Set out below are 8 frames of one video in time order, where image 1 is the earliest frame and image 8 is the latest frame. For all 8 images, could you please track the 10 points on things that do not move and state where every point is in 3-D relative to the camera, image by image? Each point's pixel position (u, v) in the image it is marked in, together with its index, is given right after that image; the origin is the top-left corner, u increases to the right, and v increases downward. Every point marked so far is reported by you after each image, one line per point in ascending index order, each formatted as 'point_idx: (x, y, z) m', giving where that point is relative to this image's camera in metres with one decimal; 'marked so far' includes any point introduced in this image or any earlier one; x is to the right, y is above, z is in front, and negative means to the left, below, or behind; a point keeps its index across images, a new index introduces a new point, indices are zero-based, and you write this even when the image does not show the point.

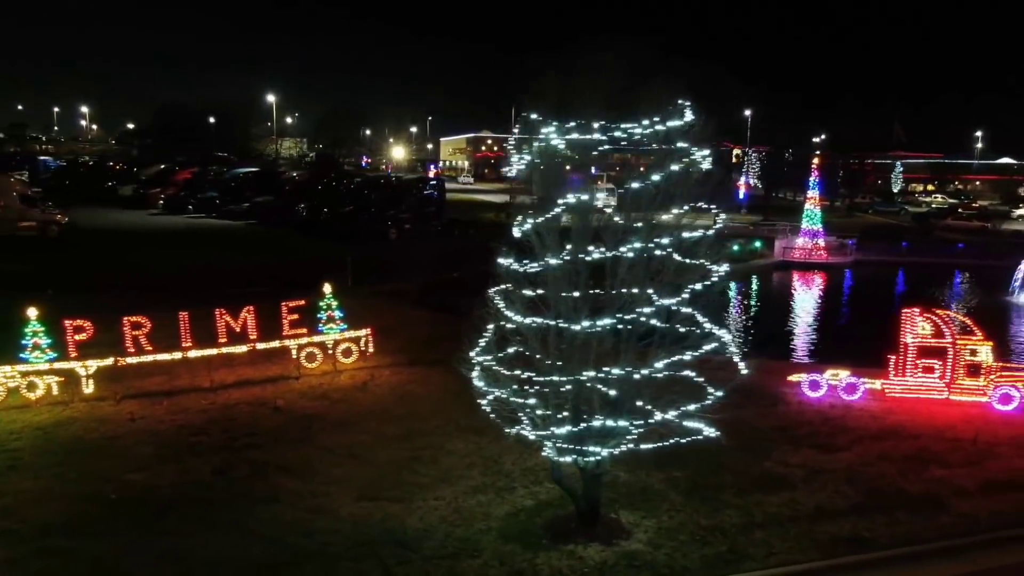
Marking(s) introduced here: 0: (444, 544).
0: (-0.6, -2.1, +7.0) m
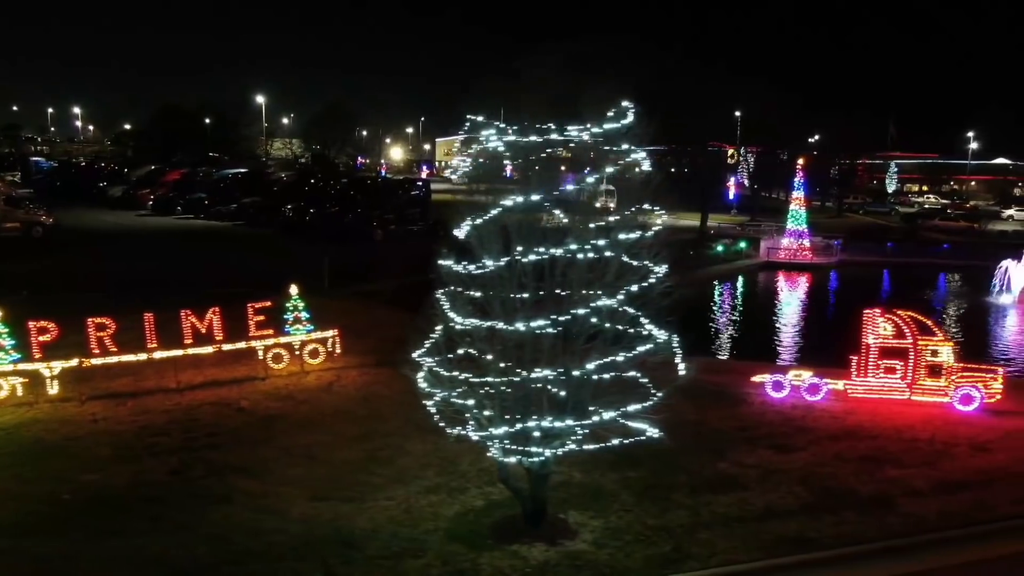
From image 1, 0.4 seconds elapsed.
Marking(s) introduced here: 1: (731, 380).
0: (-1.0, -2.1, +7.1) m
1: (+2.9, -1.2, +11.1) m
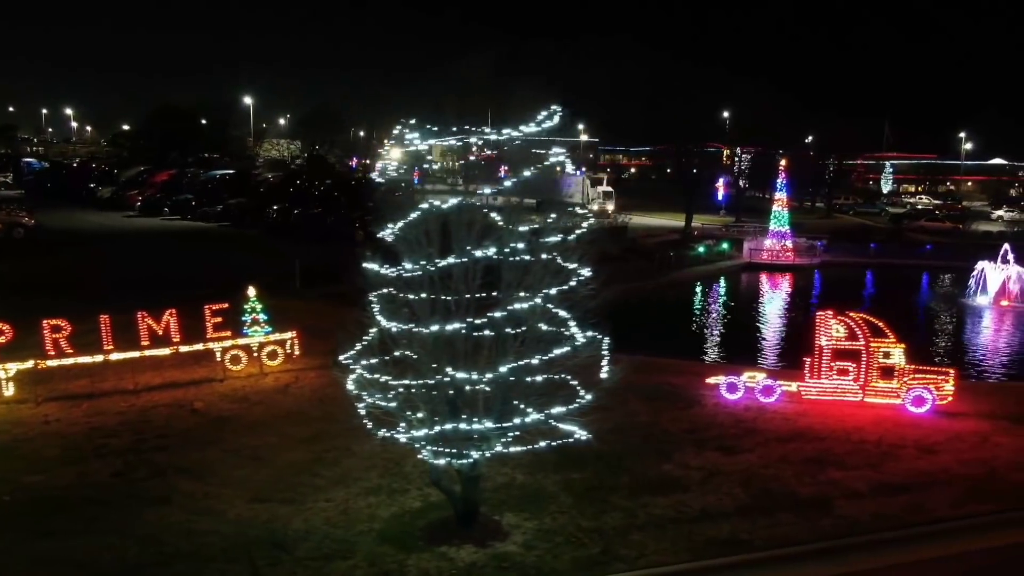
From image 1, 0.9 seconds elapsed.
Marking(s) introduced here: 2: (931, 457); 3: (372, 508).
0: (-1.6, -2.2, +7.1) m
1: (+2.3, -1.3, +11.1) m
2: (+4.6, -1.8, +9.1) m
3: (-1.3, -2.0, +7.8) m
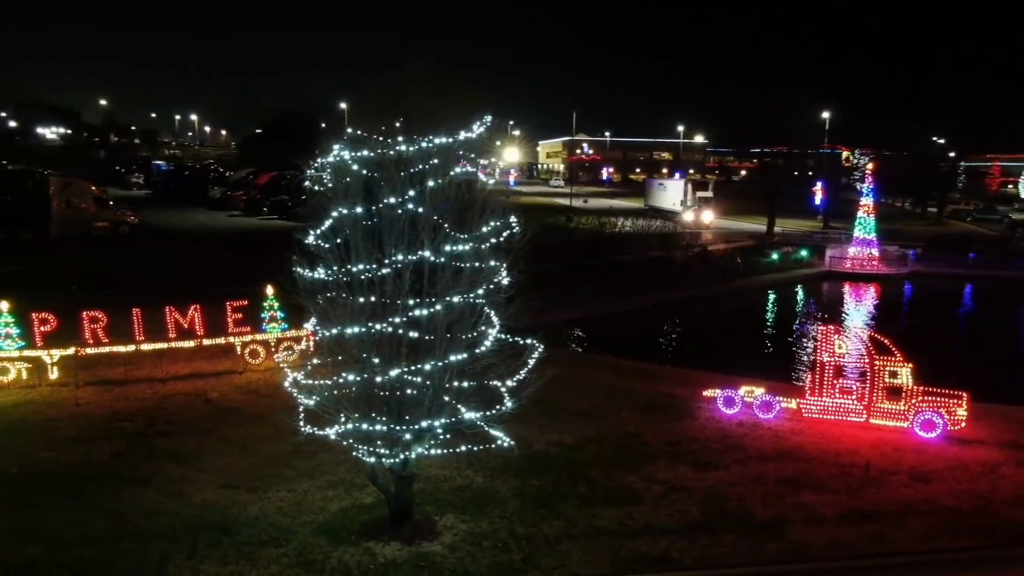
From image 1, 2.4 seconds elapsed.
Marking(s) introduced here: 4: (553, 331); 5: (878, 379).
0: (-2.2, -2.2, +7.5) m
1: (+2.3, -1.4, +10.9) m
2: (+4.2, -2.0, +8.5) m
3: (-1.8, -2.1, +8.1) m
4: (+0.8, -0.8, +16.1) m
5: (+4.3, -1.1, +9.8) m
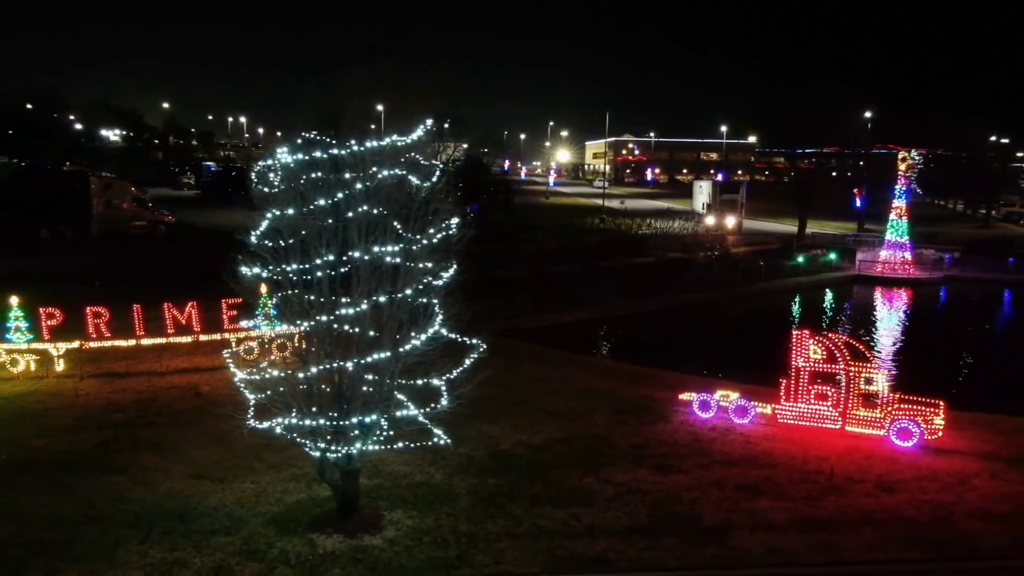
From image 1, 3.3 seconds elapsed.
0: (-2.7, -2.2, +7.8) m
1: (+2.0, -1.4, +10.9) m
2: (+3.7, -2.1, +8.4) m
3: (-2.3, -2.1, +8.4) m
4: (+0.9, -0.9, +16.1) m
5: (+3.9, -1.1, +9.7) m
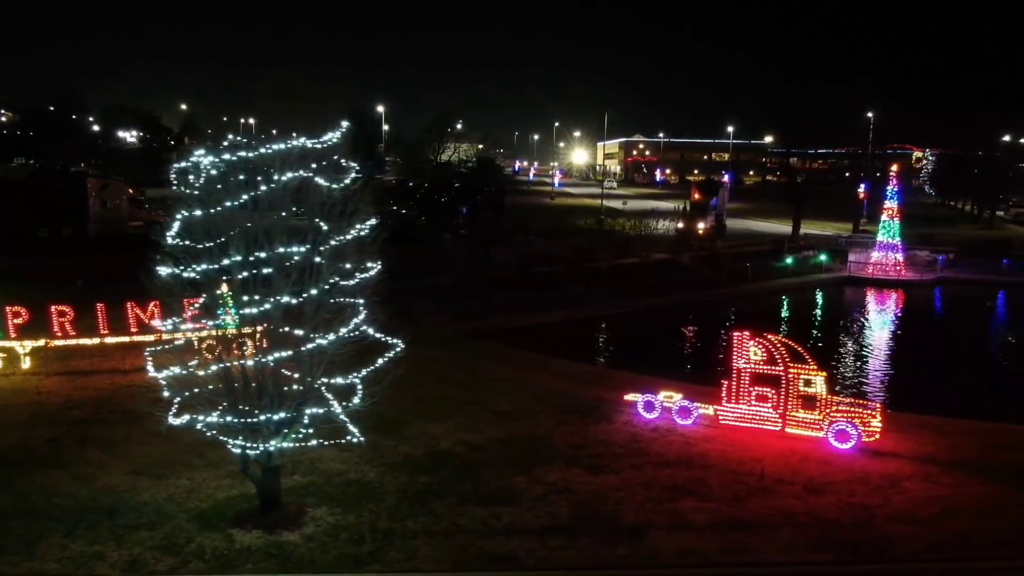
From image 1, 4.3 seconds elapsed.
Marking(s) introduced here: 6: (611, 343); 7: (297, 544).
0: (-3.5, -2.2, +7.9) m
1: (+1.3, -1.4, +10.9) m
2: (+3.0, -2.1, +8.3) m
3: (-3.0, -2.0, +8.5) m
4: (+0.4, -0.9, +16.2) m
5: (+3.2, -1.1, +9.6) m
6: (+1.9, -1.0, +16.0) m
7: (-1.9, -2.3, +7.3) m
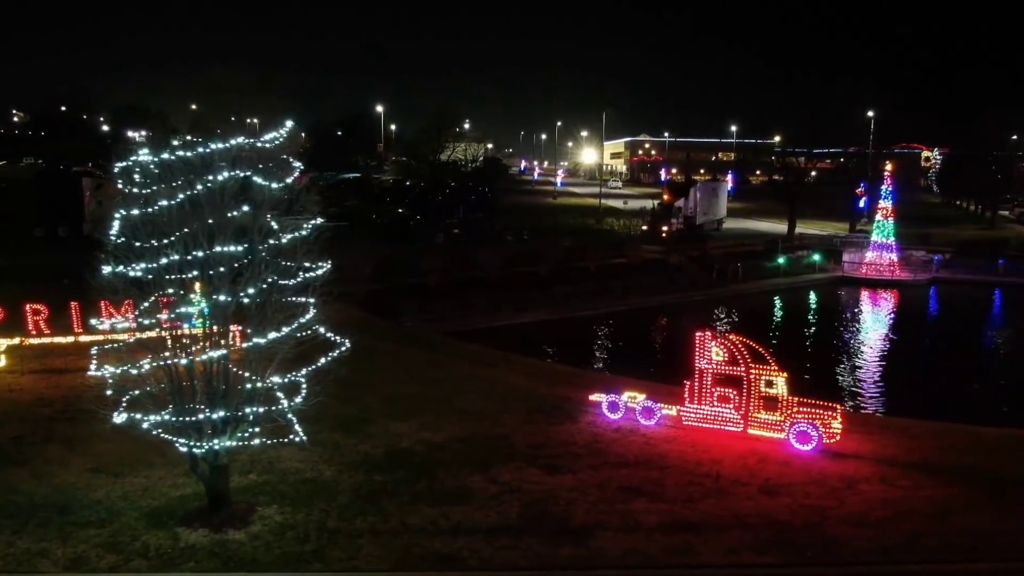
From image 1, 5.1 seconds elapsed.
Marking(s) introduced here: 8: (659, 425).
0: (-4.0, -2.1, +8.0) m
1: (+0.9, -1.4, +10.9) m
2: (+2.5, -2.1, +8.3) m
3: (-3.5, -2.0, +8.6) m
4: (0.0, -0.9, +16.2) m
5: (+2.8, -1.1, +9.6) m
6: (+1.5, -1.0, +16.0) m
7: (-2.4, -2.2, +7.4) m
8: (+1.8, -1.6, +10.0) m
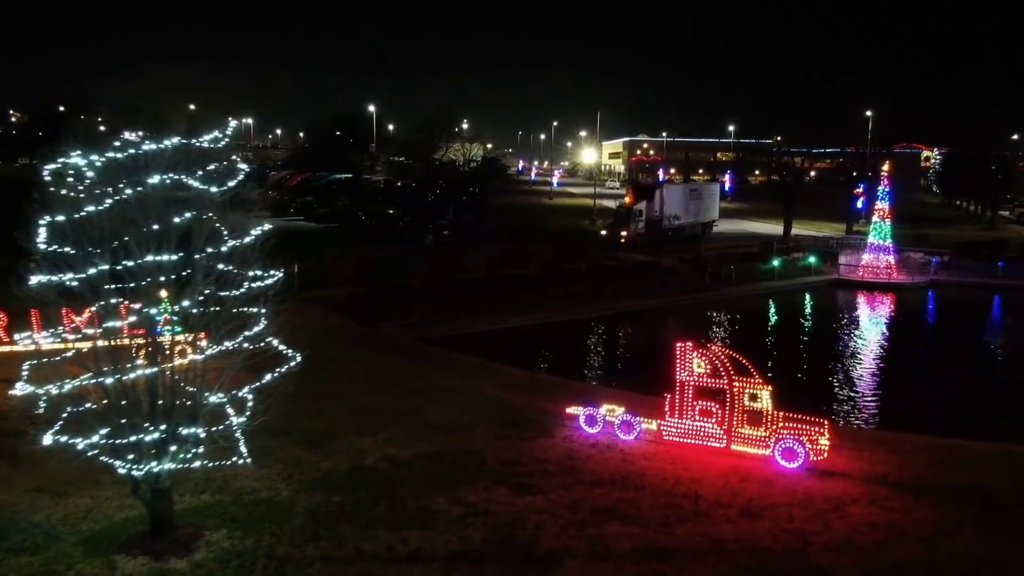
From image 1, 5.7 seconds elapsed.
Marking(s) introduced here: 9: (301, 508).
0: (-4.3, -2.2, +7.5) m
1: (+0.6, -1.5, +10.4) m
2: (+2.2, -2.2, +7.8) m
3: (-3.8, -2.1, +8.1) m
4: (-0.3, -0.9, +15.7) m
5: (+2.5, -1.2, +9.1) m
6: (+1.2, -1.1, +15.5) m
7: (-2.7, -2.3, +6.9) m
8: (+1.4, -1.7, +9.5) m
9: (-2.0, -2.1, +8.1) m
